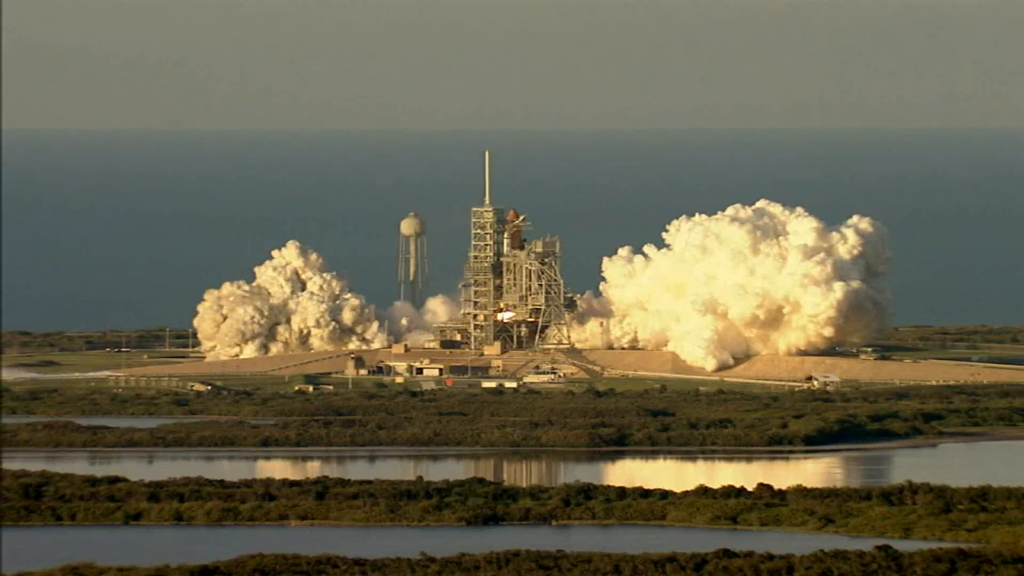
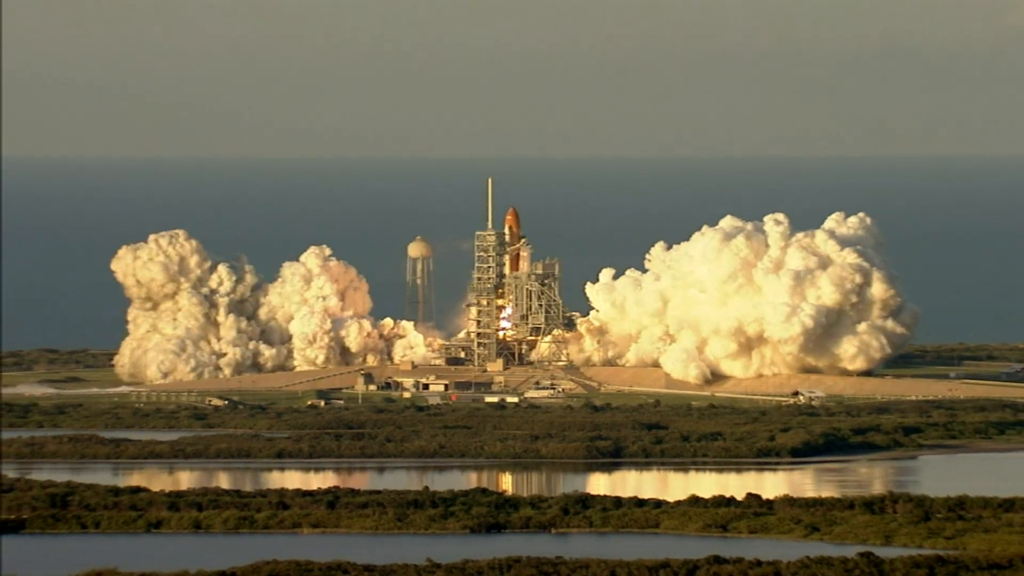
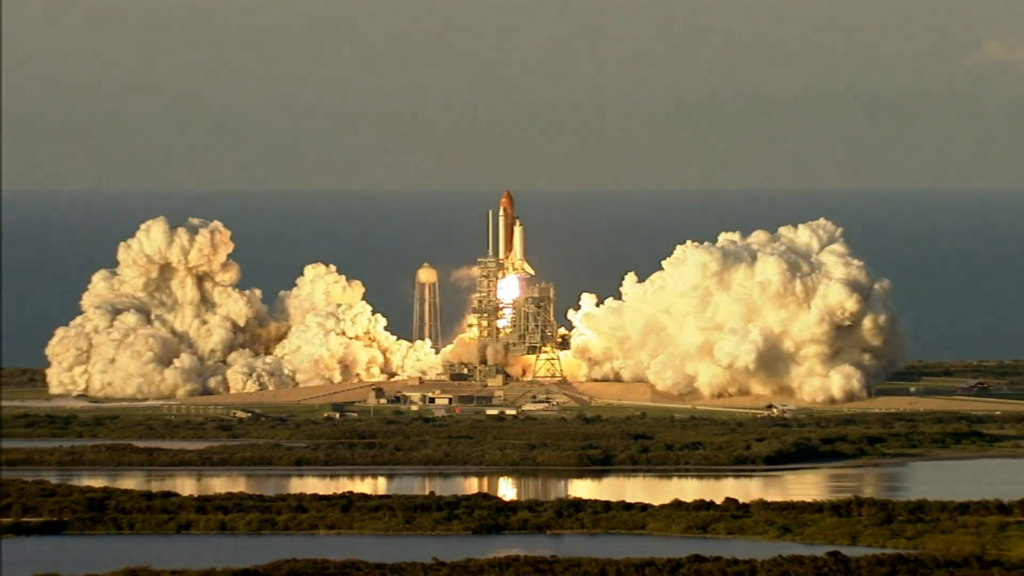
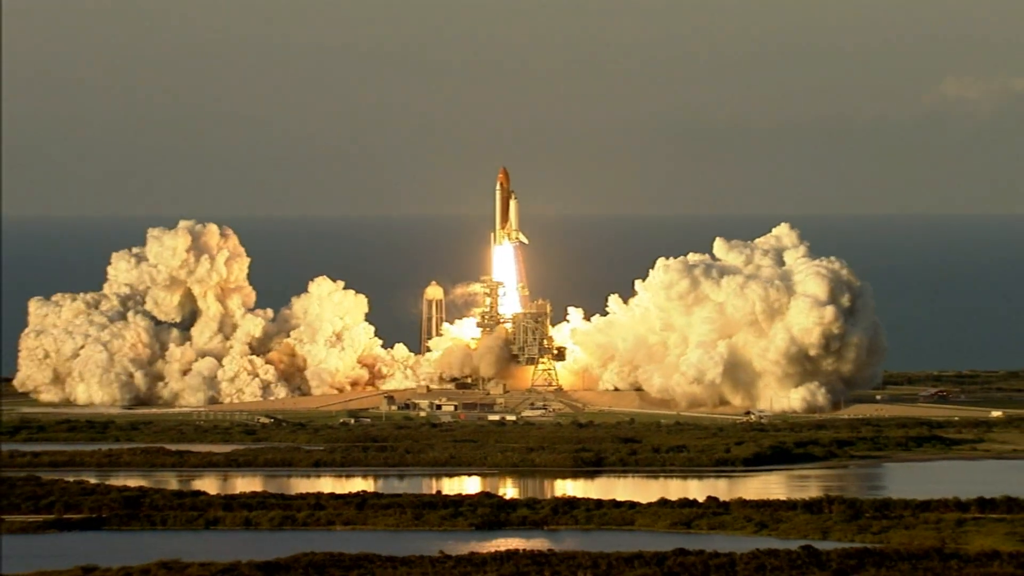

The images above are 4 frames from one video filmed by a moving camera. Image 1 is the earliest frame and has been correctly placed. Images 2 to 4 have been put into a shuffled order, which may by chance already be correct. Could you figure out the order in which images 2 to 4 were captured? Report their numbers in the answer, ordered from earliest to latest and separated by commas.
2, 3, 4
